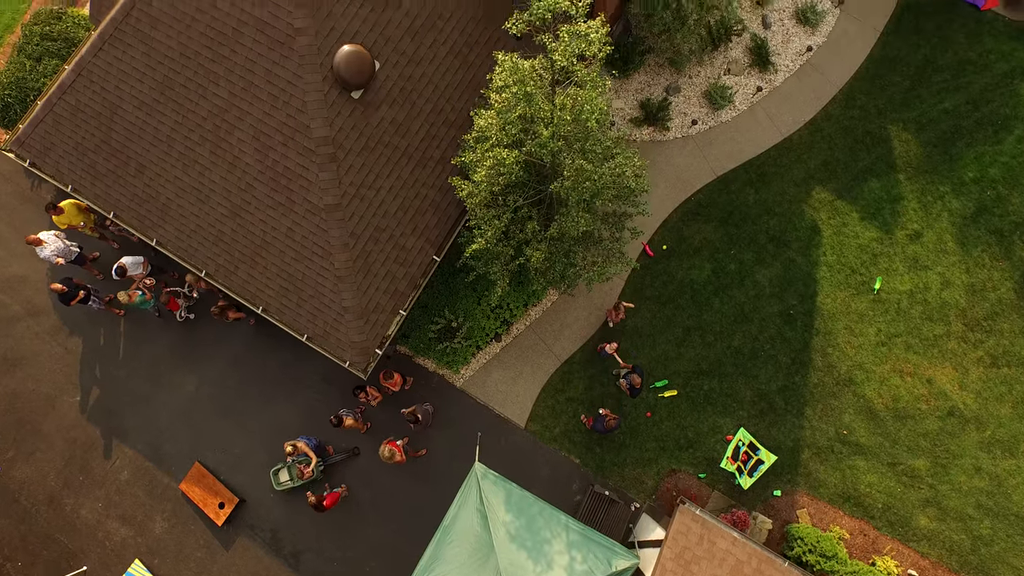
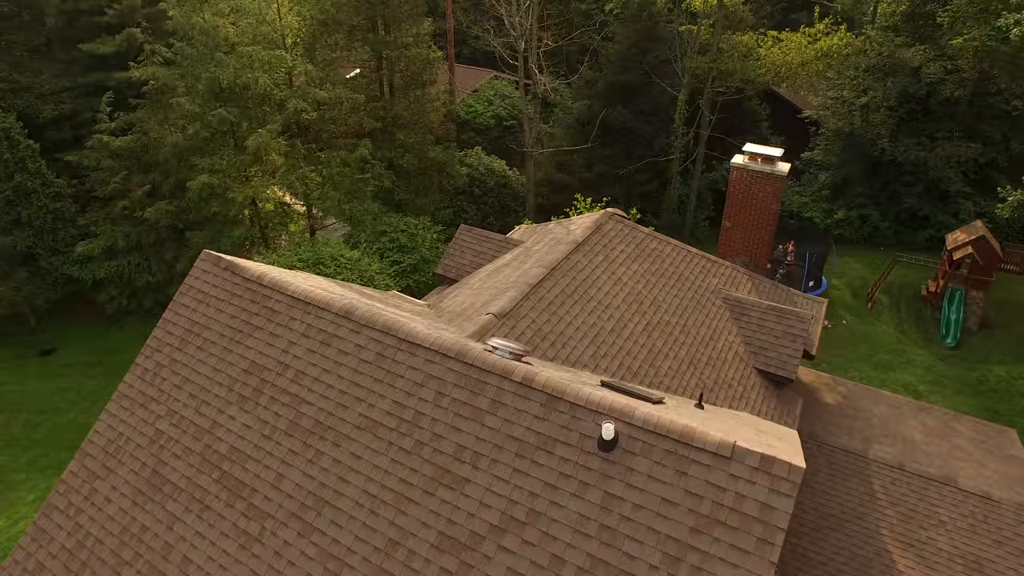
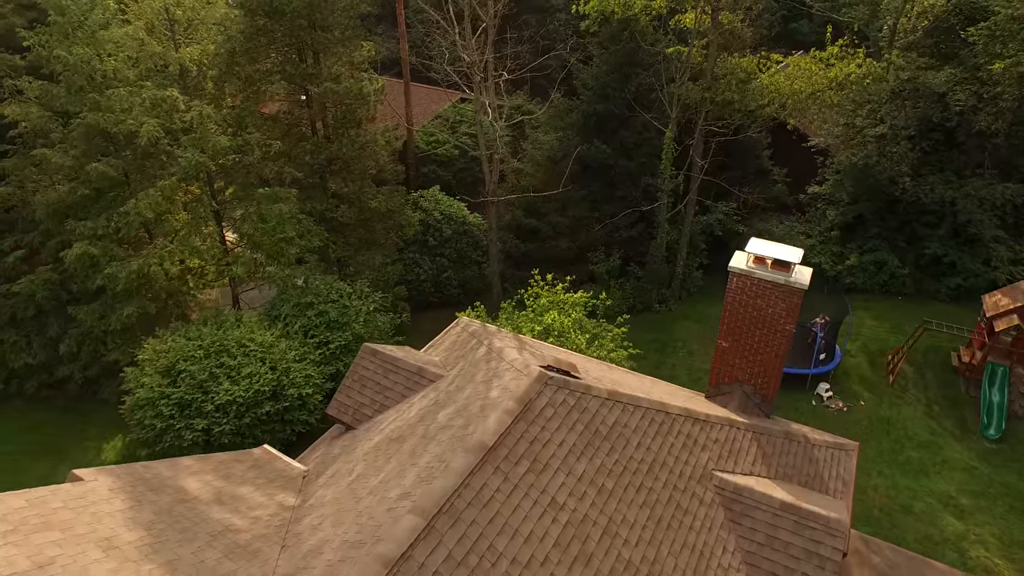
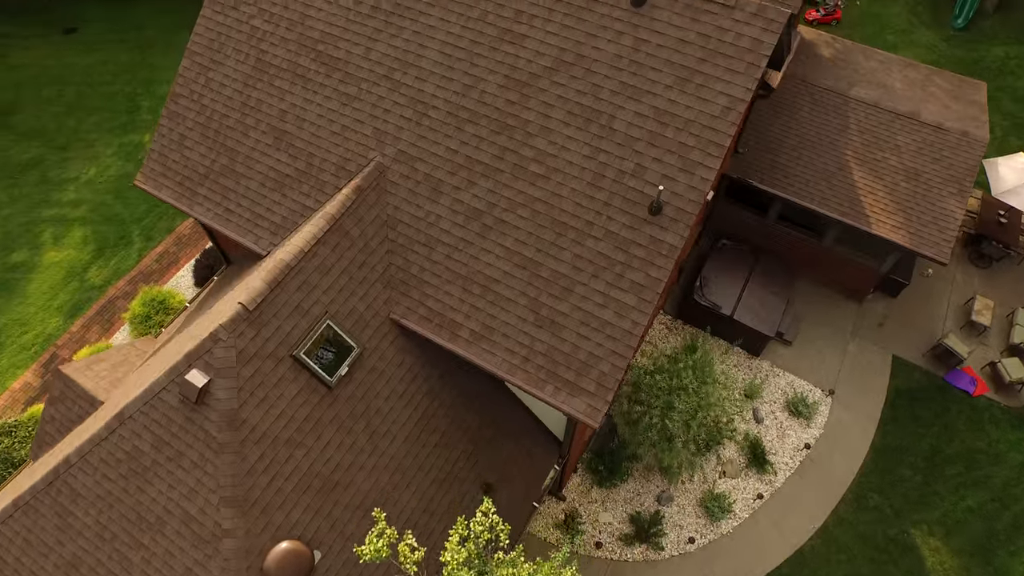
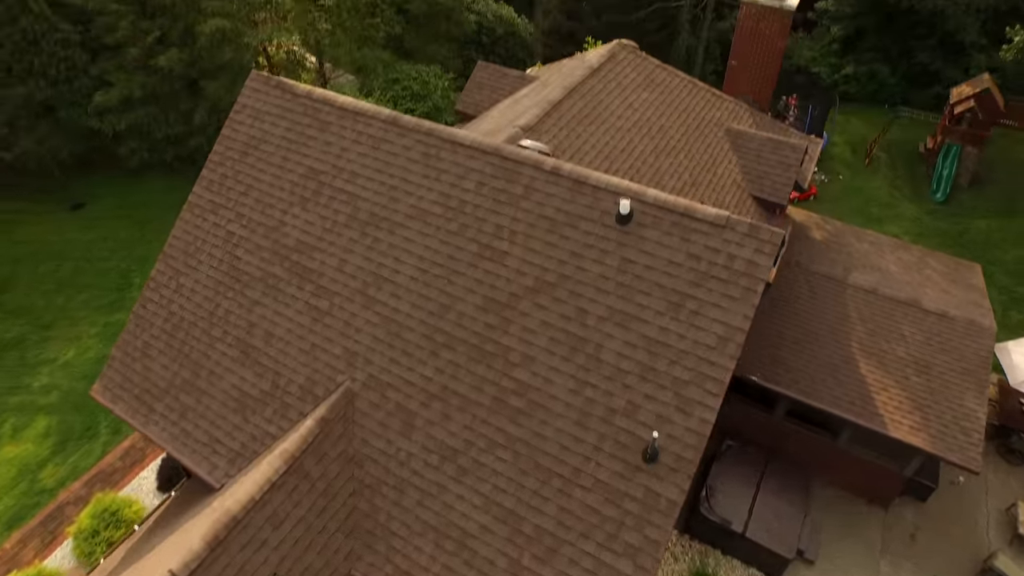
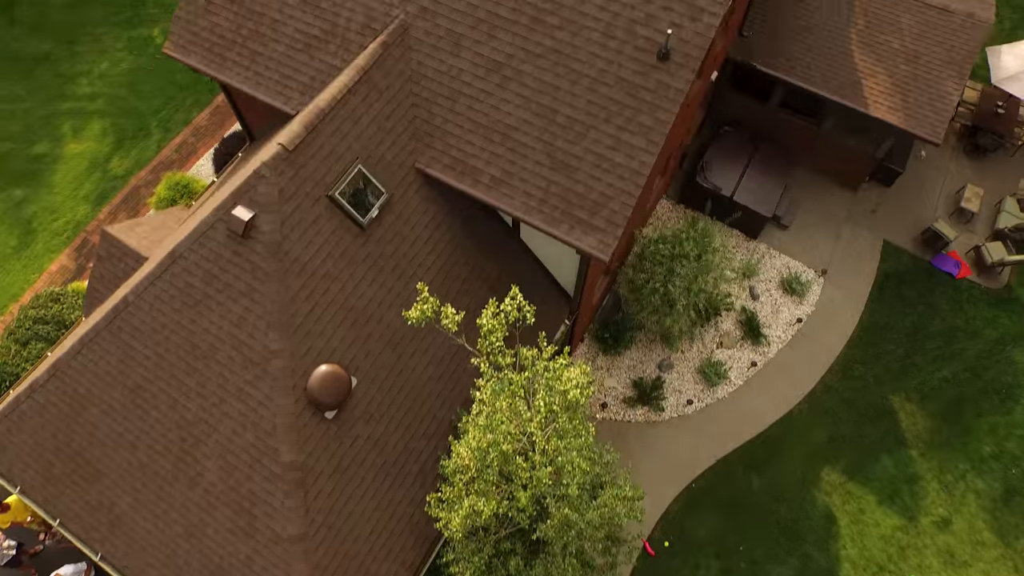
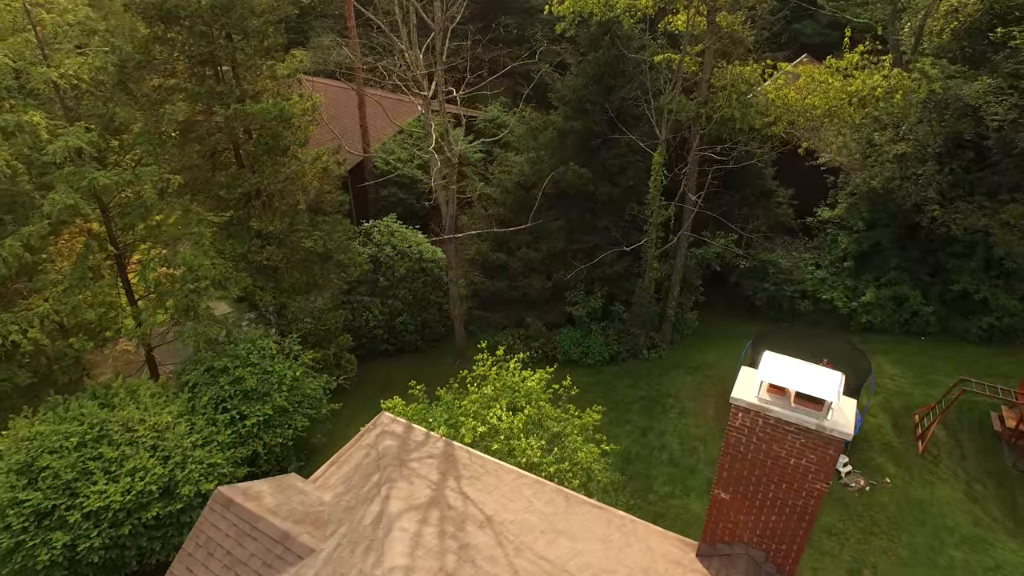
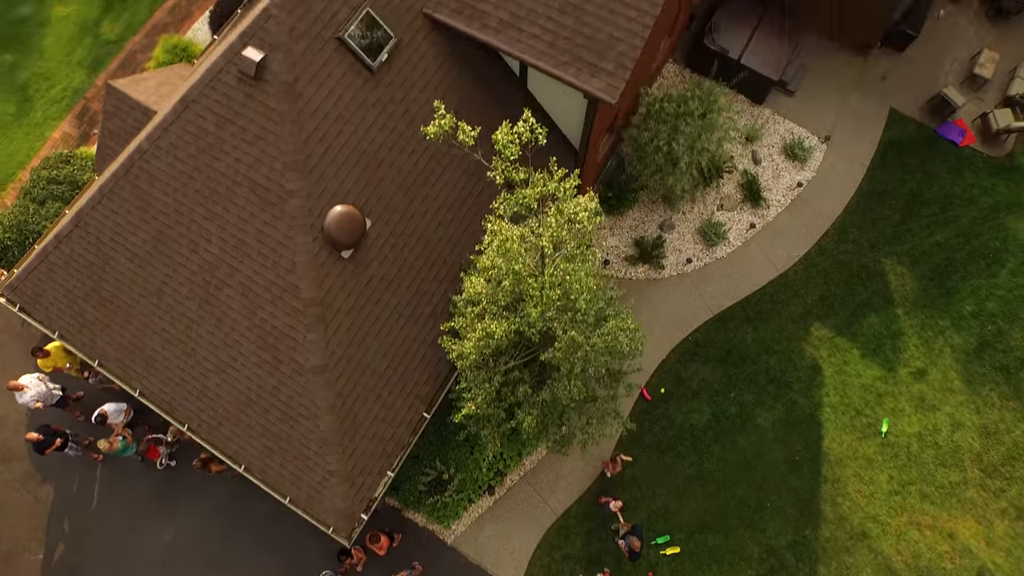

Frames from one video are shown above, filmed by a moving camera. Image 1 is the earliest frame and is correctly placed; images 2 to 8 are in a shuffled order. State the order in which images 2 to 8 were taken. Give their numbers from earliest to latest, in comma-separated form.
8, 6, 4, 5, 2, 3, 7
